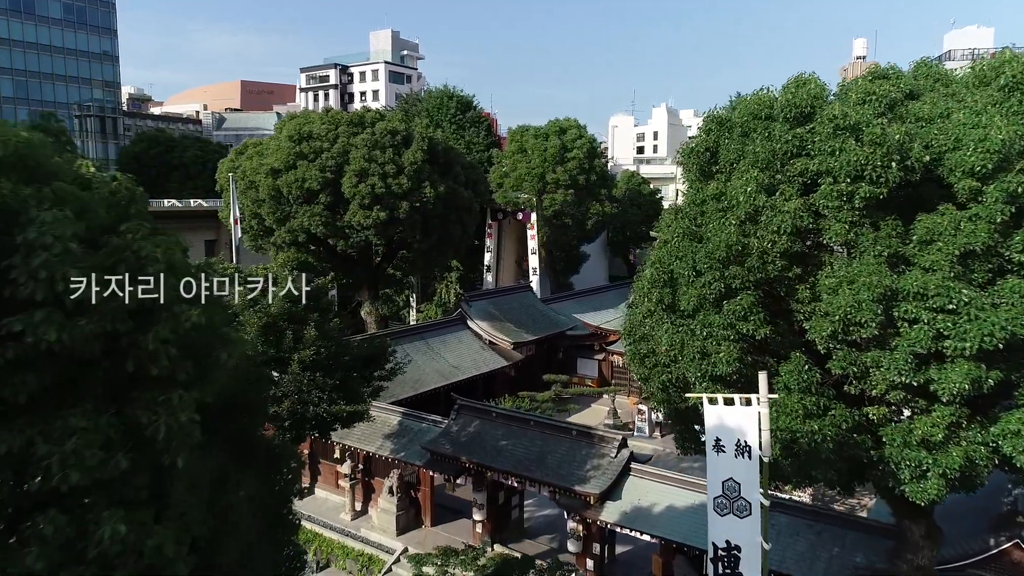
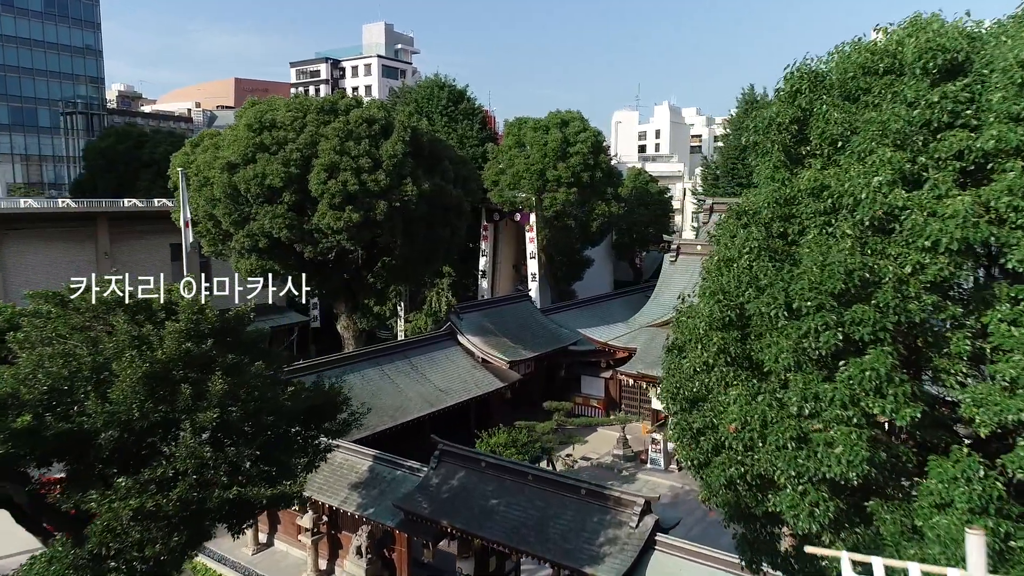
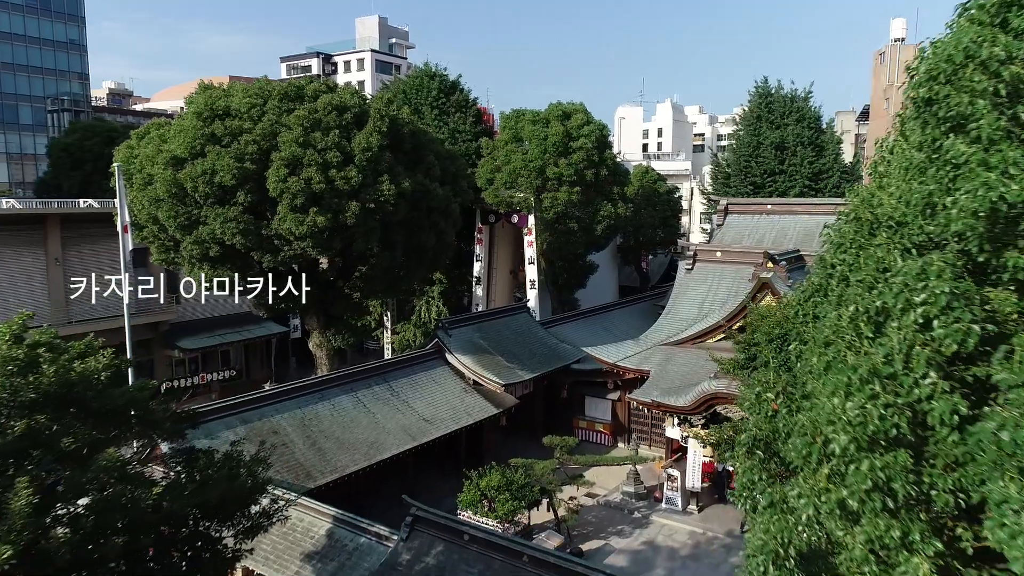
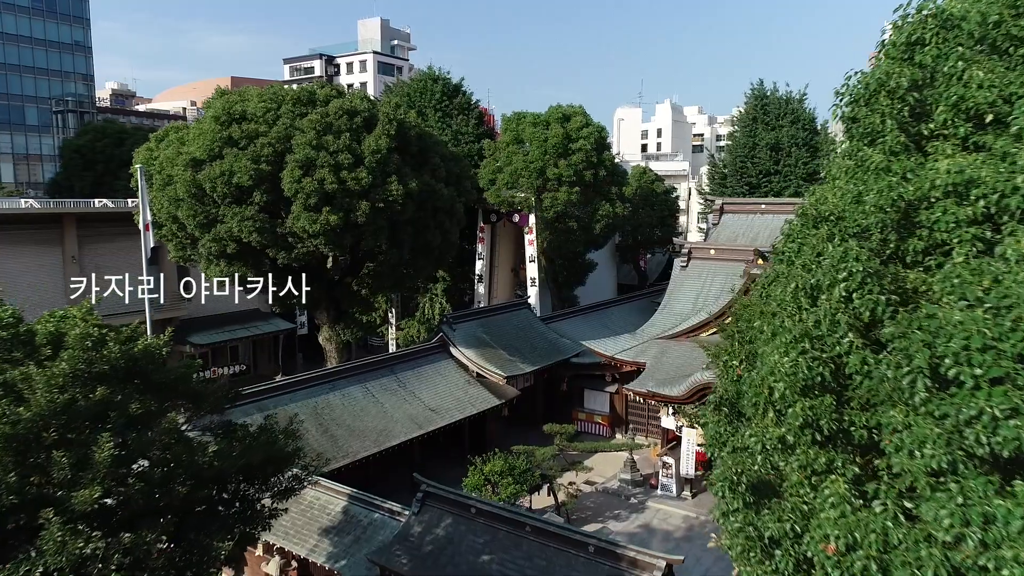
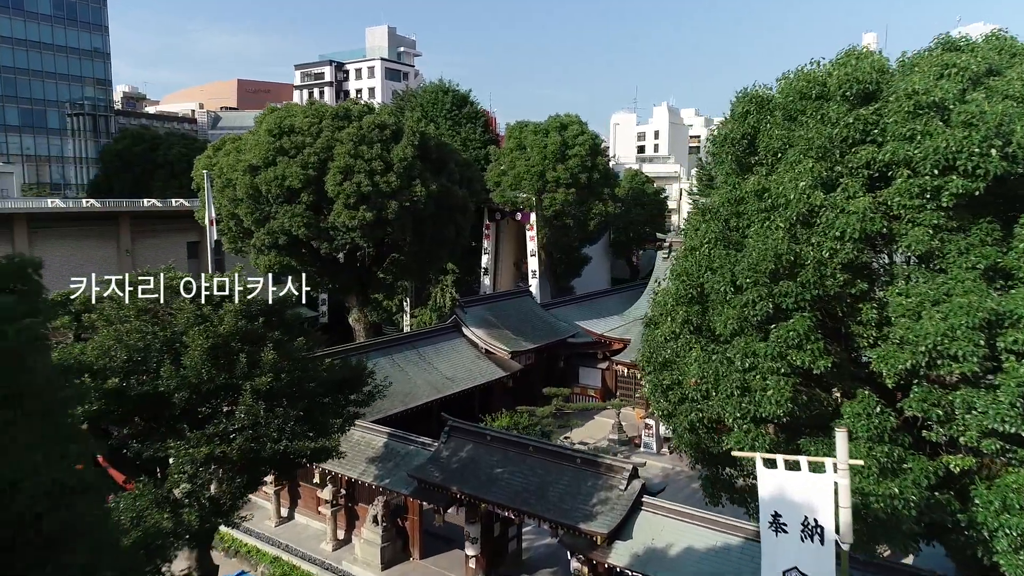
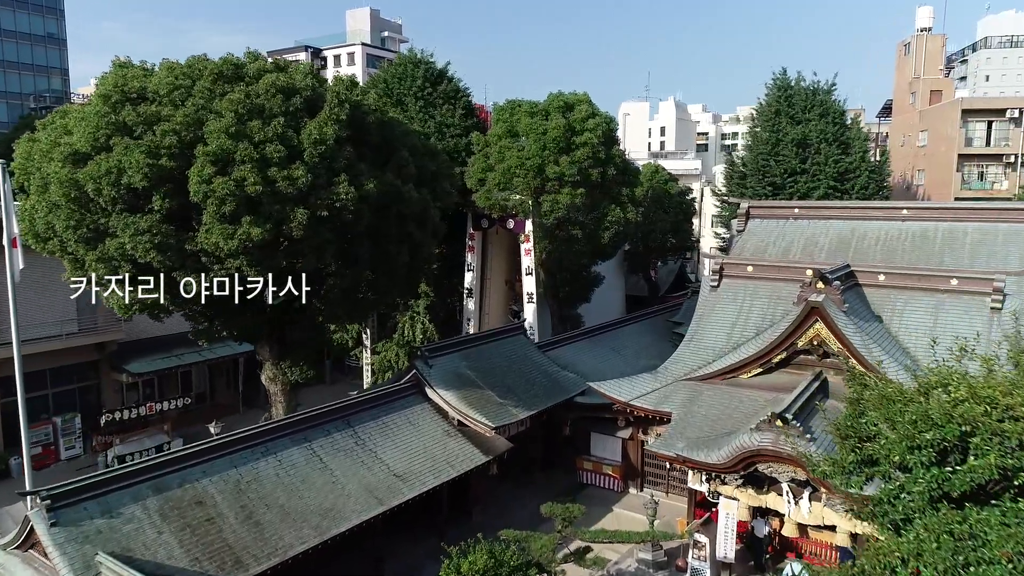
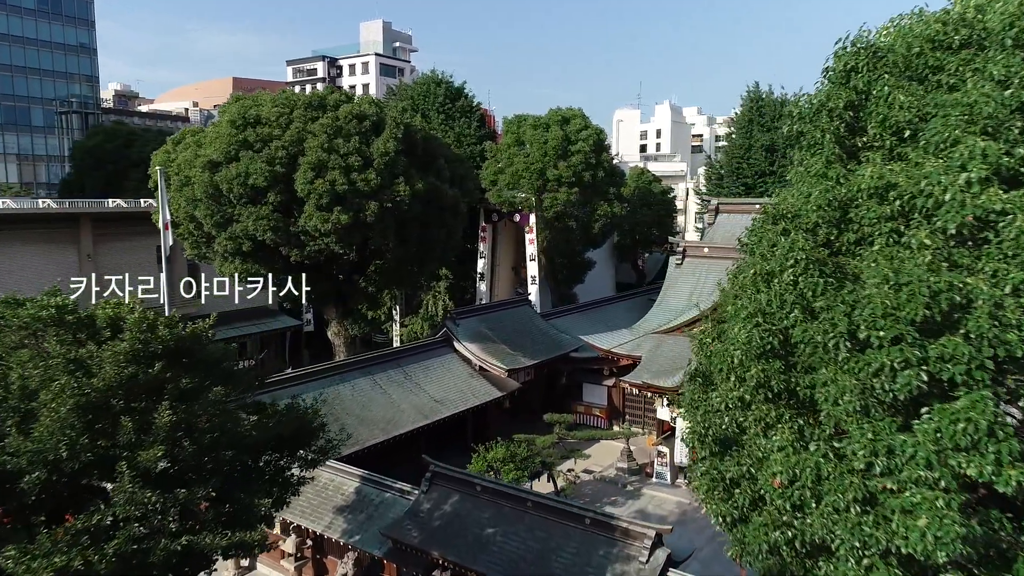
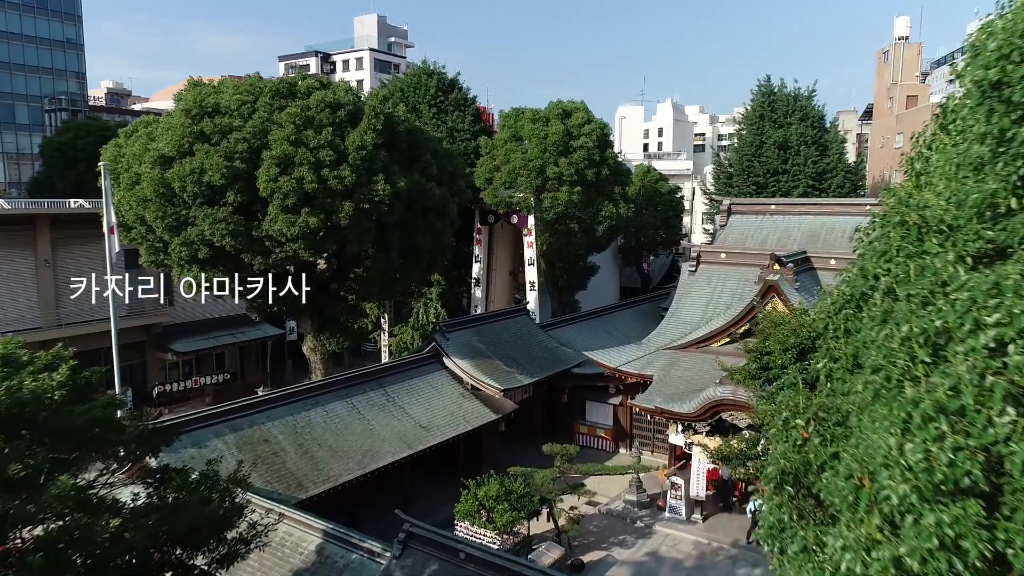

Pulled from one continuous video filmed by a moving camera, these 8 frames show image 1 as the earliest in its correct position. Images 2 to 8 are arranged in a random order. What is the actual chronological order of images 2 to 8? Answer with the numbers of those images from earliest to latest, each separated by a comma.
5, 2, 7, 4, 3, 8, 6
